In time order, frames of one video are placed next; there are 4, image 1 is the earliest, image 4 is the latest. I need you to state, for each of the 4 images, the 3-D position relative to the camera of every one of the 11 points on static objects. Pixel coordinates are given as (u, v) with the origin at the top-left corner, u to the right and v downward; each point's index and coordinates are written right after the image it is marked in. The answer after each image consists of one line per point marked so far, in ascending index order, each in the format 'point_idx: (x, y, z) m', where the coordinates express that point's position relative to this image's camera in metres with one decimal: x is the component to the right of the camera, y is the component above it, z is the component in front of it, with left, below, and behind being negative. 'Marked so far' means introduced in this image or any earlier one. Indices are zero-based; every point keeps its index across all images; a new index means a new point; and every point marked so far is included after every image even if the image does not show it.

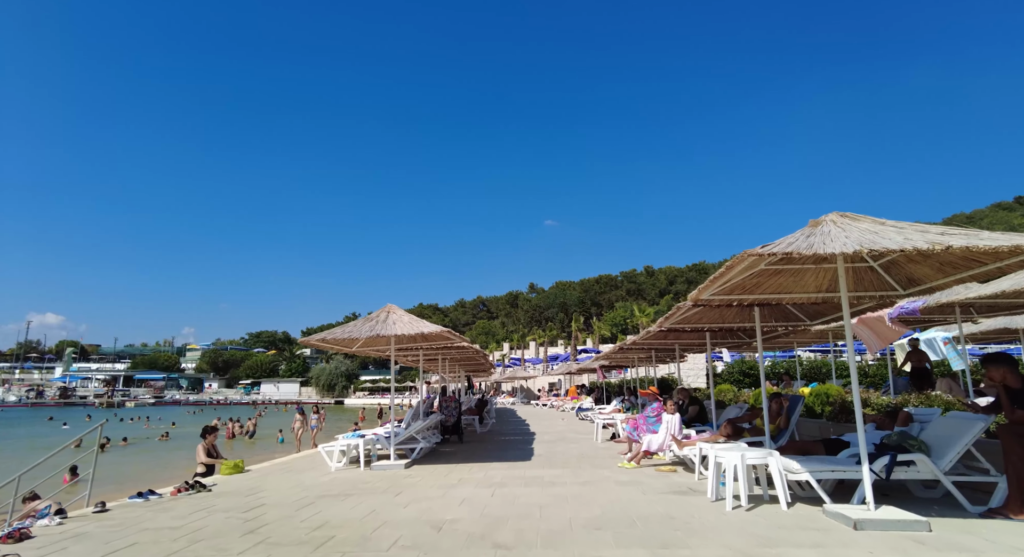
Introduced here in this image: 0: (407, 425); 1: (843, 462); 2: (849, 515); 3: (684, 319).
0: (-2.2, -3.1, +11.7) m
1: (+3.5, -1.9, +5.8) m
2: (+3.0, -2.1, +4.9) m
3: (+2.8, -0.6, +8.9) m
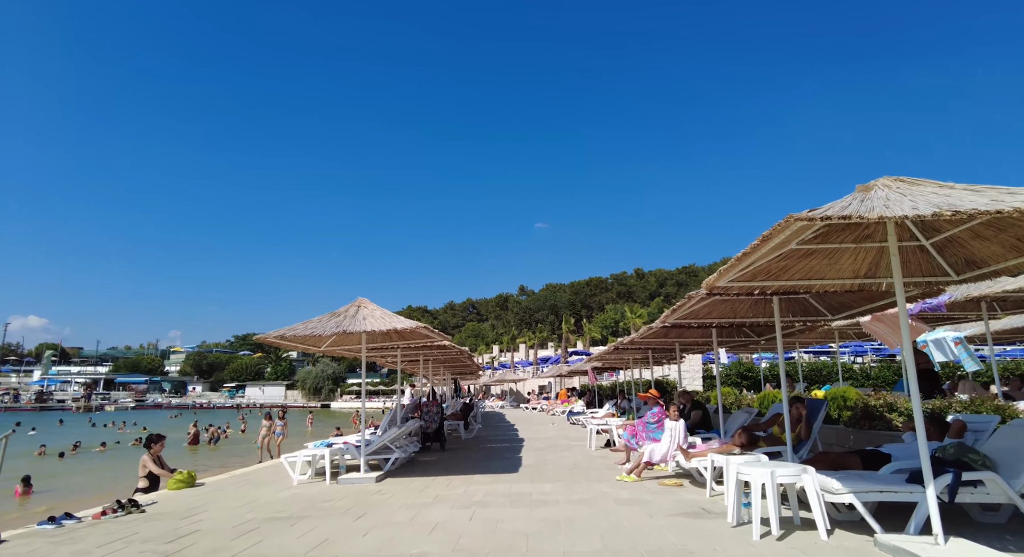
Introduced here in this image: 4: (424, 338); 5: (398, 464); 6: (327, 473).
0: (-2.5, -2.9, +10.6) m
1: (+3.3, -1.8, +4.9) m
2: (+2.8, -1.9, +3.9) m
3: (+2.6, -0.5, +7.9) m
4: (-1.6, -1.1, +10.3) m
5: (-2.1, -3.4, +10.3) m
6: (-2.9, -3.1, +8.9) m
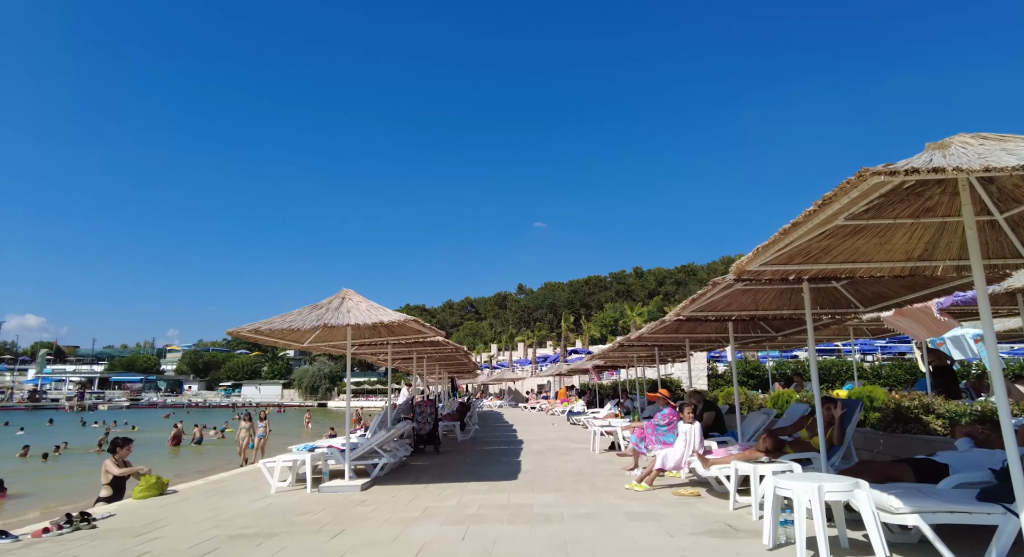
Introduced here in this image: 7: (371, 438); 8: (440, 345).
0: (-2.5, -2.8, +9.9) m
1: (+3.3, -1.6, +4.1) m
2: (+2.8, -1.8, +3.1) m
3: (+2.6, -0.3, +7.1) m
4: (-1.6, -0.9, +9.5) m
5: (-2.1, -3.3, +9.5) m
6: (-3.0, -2.9, +8.1) m
7: (-2.4, -2.7, +9.4) m
8: (-1.6, -1.5, +12.0) m
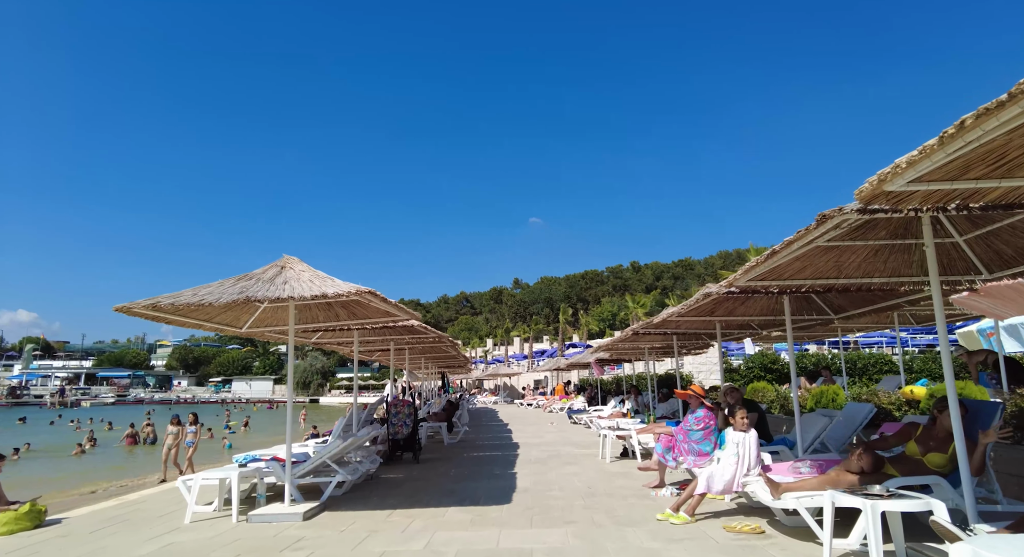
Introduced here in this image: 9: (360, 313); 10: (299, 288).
0: (-2.6, -2.3, +7.9) m
1: (+3.3, -1.2, +2.2) m
2: (+2.8, -1.4, +1.2) m
3: (+2.5, +0.1, +5.2) m
4: (-1.7, -0.5, +7.6) m
5: (-2.2, -2.8, +7.6) m
6: (-3.1, -2.5, +6.1) m
7: (-2.5, -2.3, +7.5) m
8: (-1.7, -1.0, +10.1) m
9: (-2.1, -0.5, +7.6) m
10: (-2.2, -0.1, +5.8) m
